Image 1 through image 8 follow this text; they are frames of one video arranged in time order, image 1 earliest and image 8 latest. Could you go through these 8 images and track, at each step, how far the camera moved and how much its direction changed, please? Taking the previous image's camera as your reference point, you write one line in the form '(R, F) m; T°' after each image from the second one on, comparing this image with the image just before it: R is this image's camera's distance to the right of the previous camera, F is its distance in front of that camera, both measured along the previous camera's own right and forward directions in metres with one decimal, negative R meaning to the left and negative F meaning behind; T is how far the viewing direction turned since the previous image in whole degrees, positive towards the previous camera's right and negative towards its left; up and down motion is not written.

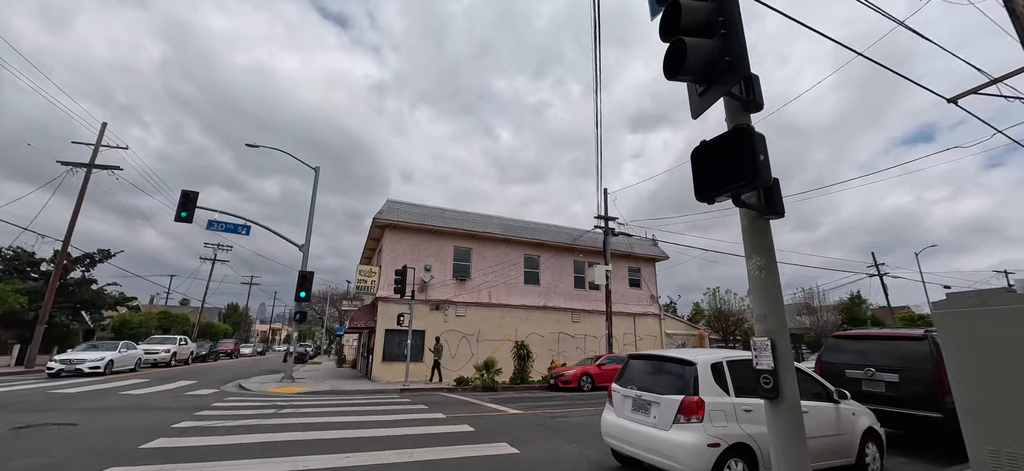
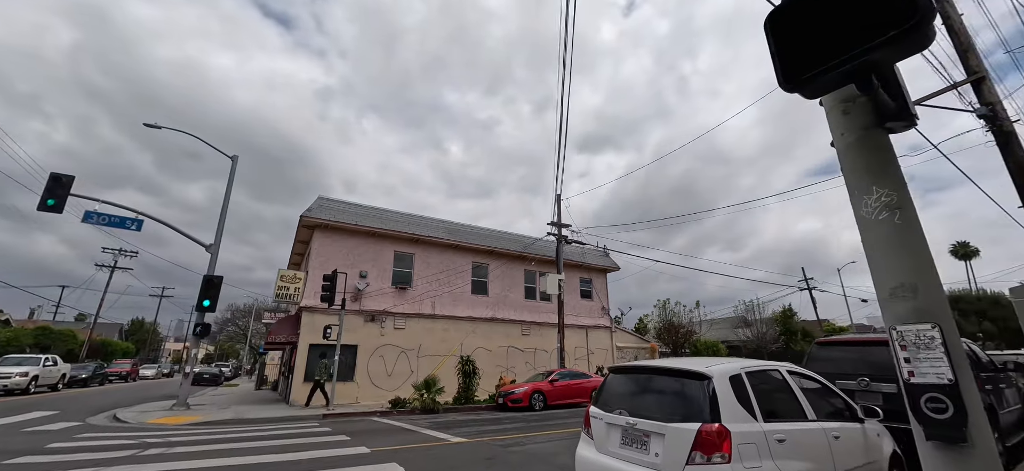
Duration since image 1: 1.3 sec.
(0.0, +1.5) m; +7°
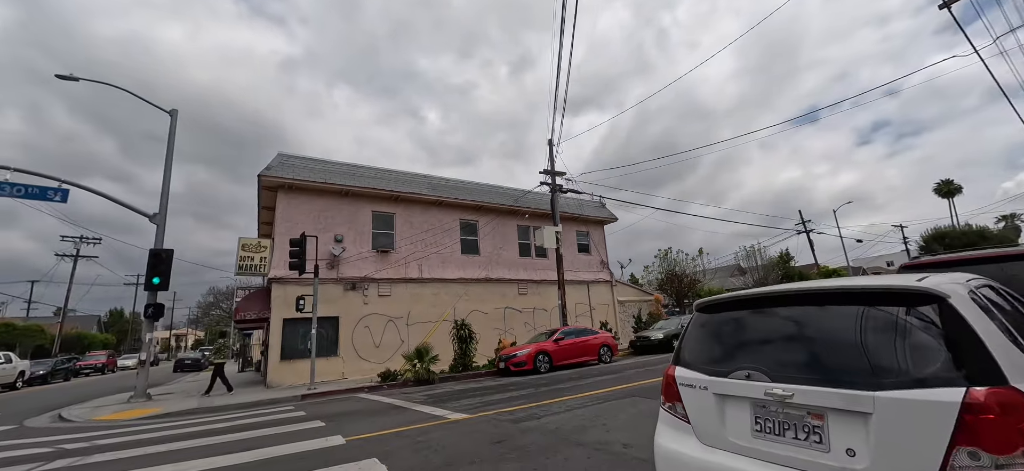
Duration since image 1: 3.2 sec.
(-0.2, +1.8) m; +2°
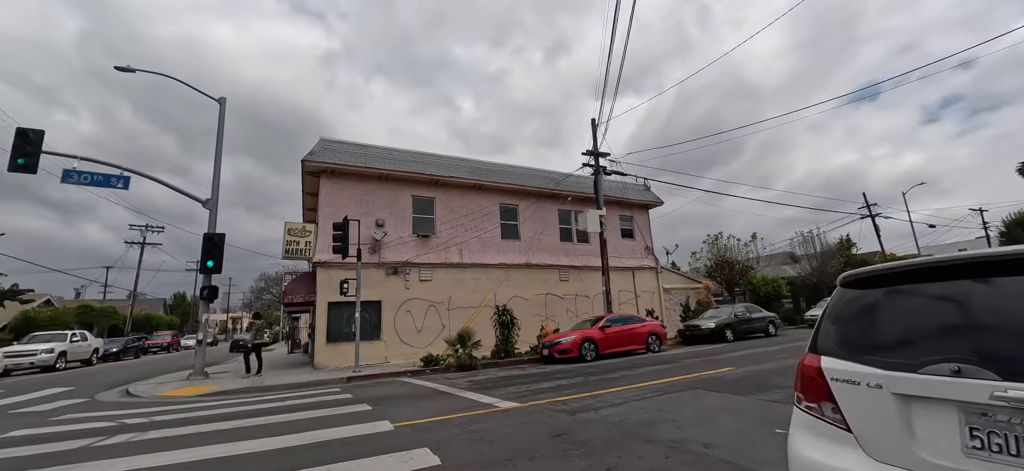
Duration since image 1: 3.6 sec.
(-0.3, +0.5) m; -5°
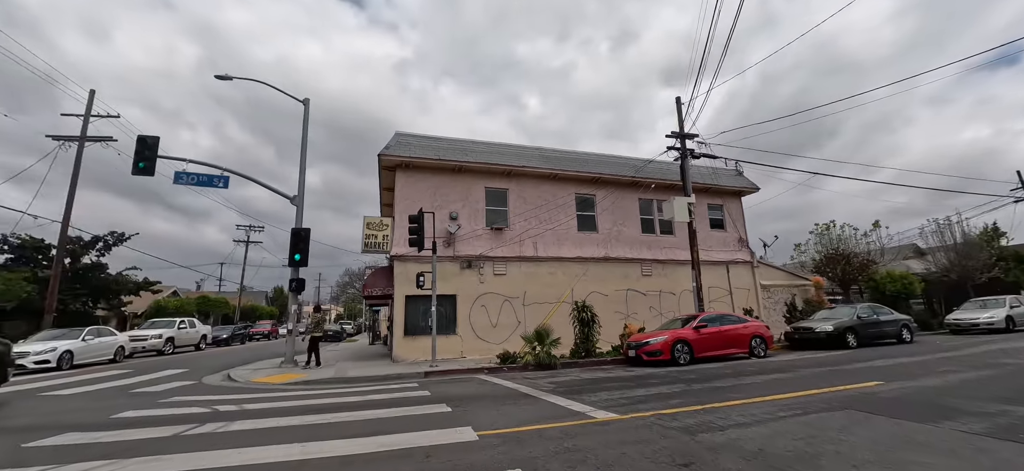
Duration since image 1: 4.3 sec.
(-0.3, +0.8) m; -9°
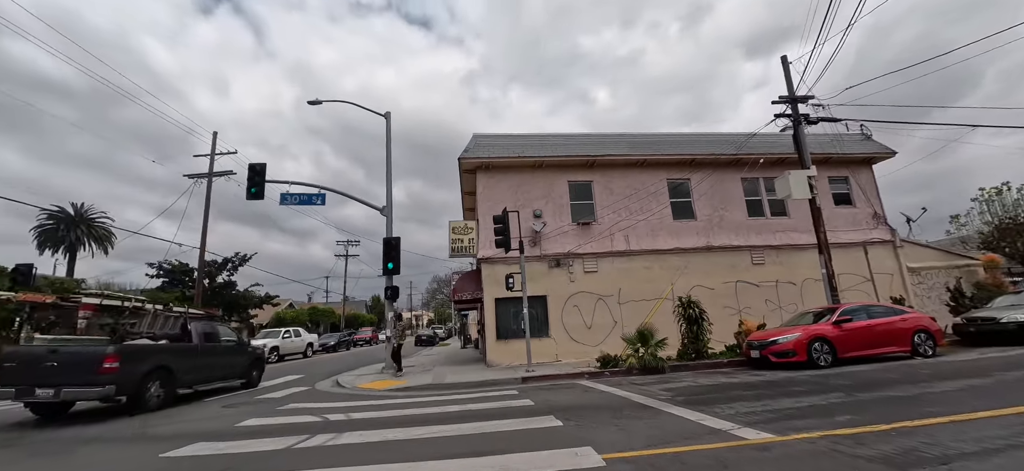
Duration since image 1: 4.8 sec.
(-0.3, +0.7) m; -11°
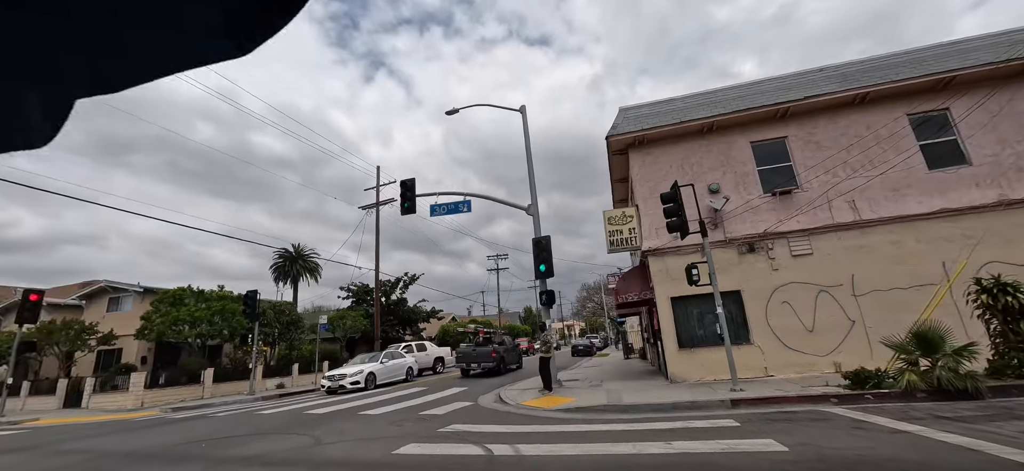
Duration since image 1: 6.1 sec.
(-0.7, +1.9) m; -19°
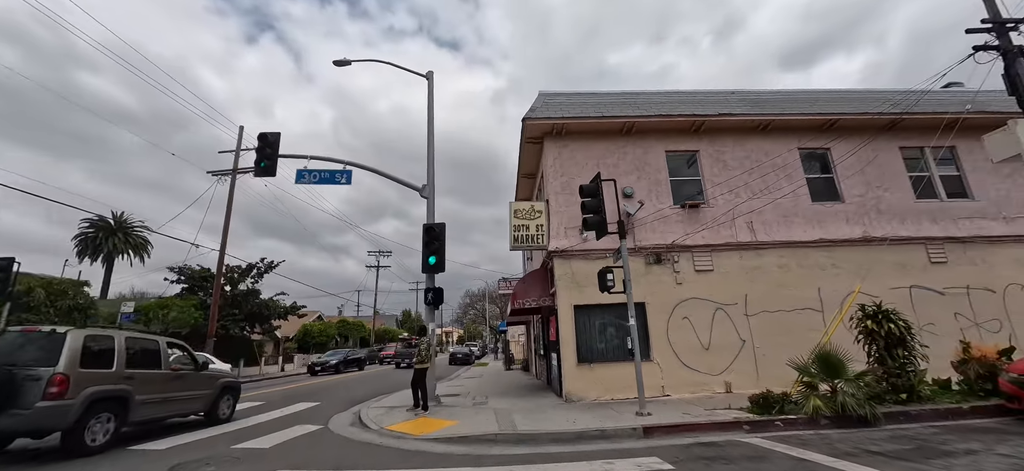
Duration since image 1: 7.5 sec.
(0.0, +1.9) m; +15°
